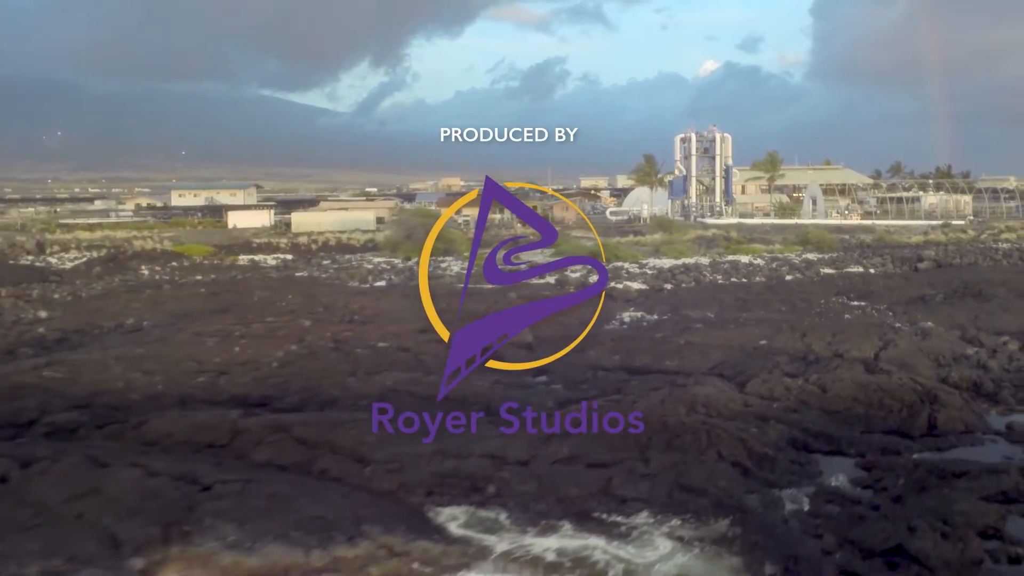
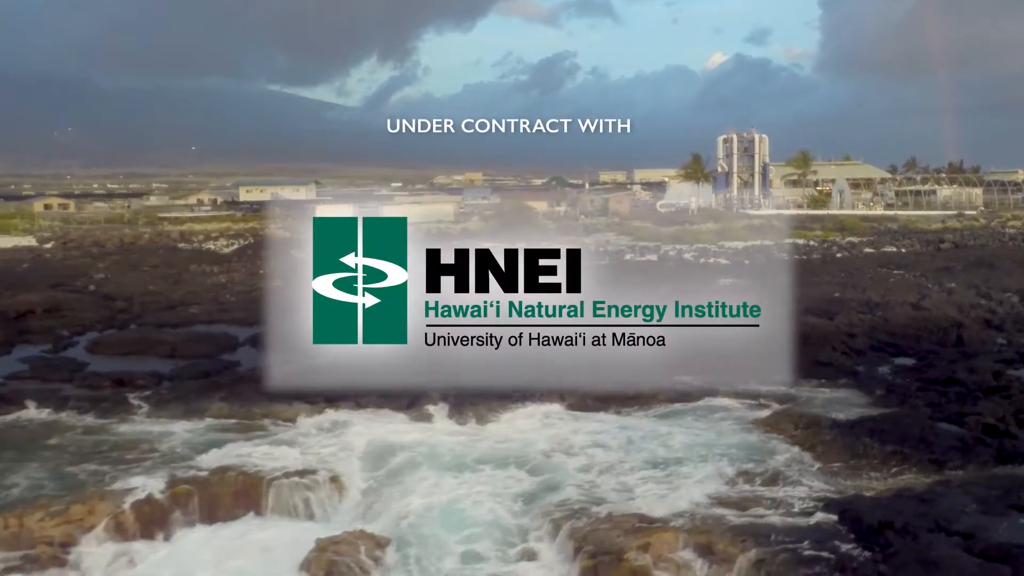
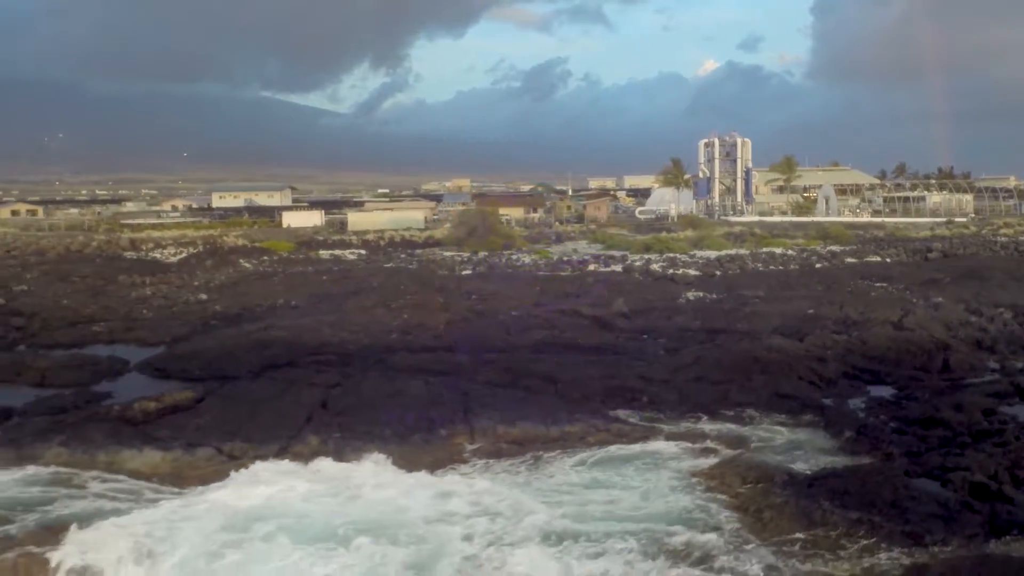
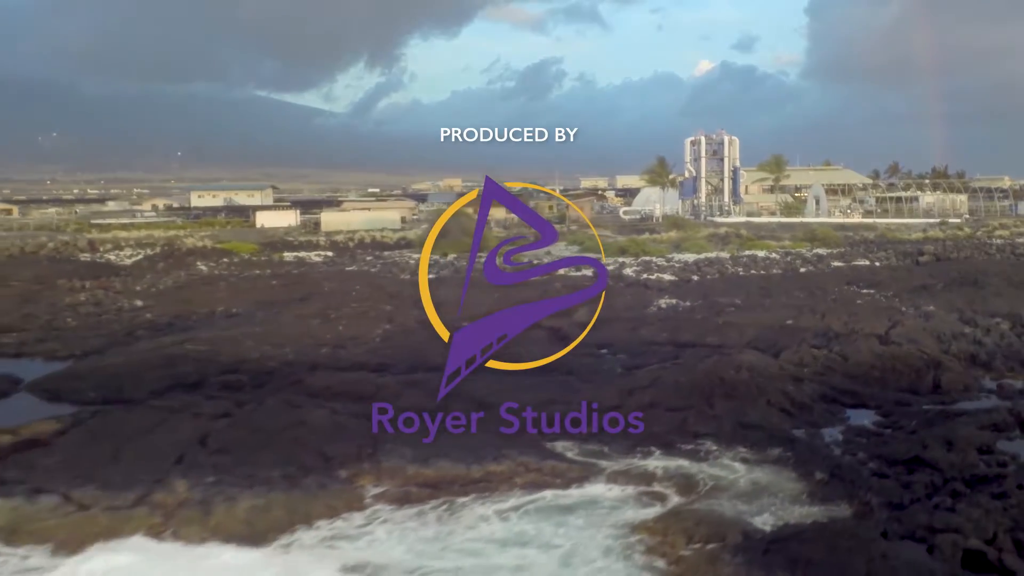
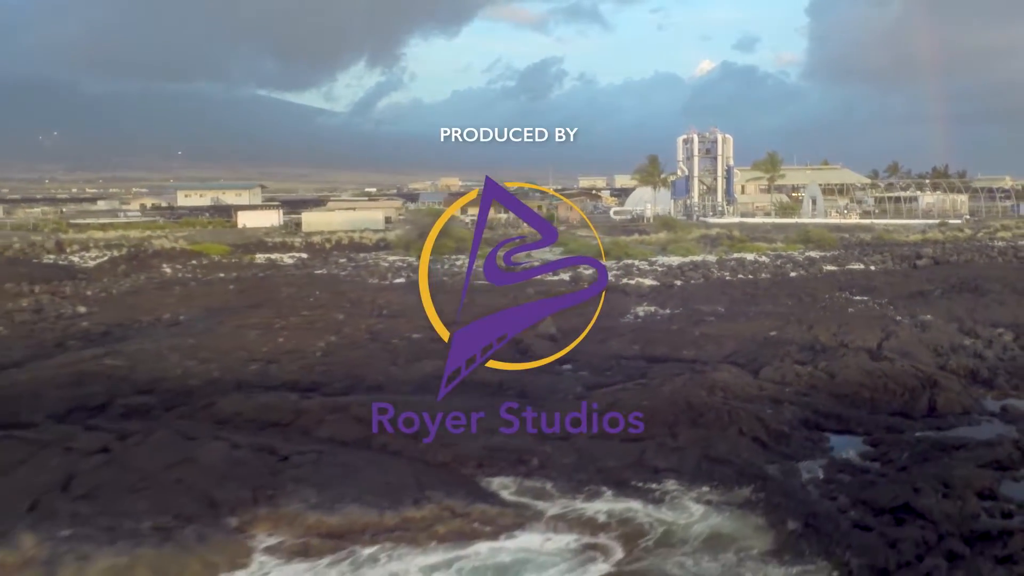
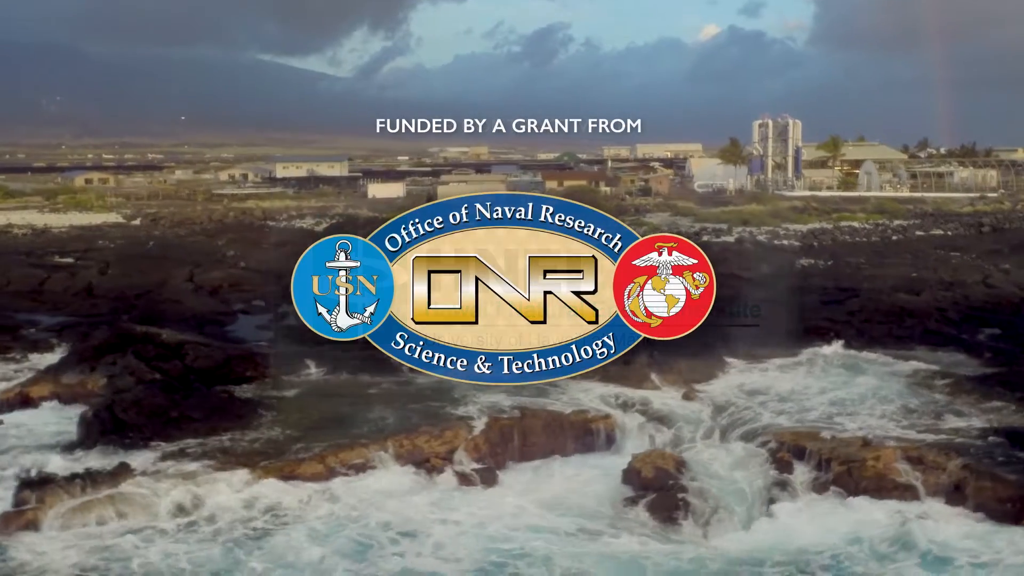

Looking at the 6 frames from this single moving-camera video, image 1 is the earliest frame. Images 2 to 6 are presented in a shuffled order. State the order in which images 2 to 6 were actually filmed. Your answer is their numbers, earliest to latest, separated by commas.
5, 4, 3, 2, 6
